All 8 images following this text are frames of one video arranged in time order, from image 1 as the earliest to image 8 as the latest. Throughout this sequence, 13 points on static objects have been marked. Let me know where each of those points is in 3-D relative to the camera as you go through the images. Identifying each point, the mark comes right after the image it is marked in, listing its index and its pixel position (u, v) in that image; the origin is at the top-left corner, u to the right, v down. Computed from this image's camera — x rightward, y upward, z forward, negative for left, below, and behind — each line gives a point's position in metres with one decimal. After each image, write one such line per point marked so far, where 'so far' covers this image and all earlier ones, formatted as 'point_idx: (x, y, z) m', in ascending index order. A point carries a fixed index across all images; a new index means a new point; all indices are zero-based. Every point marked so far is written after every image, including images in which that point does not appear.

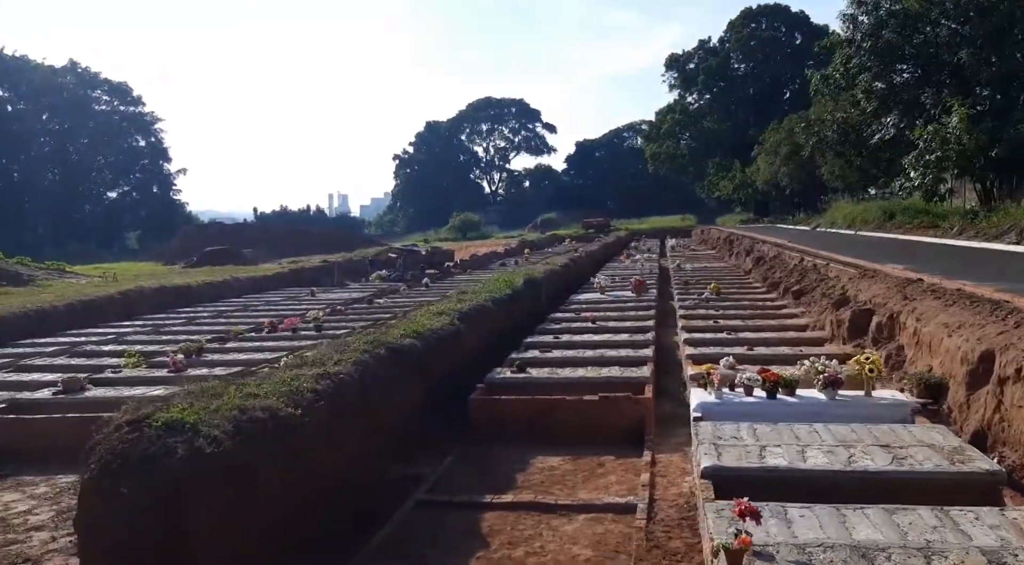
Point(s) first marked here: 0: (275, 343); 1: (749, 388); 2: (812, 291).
0: (-3.5, -0.9, +10.9) m
1: (+1.8, -0.8, +5.5) m
2: (+5.1, -0.1, +12.5) m
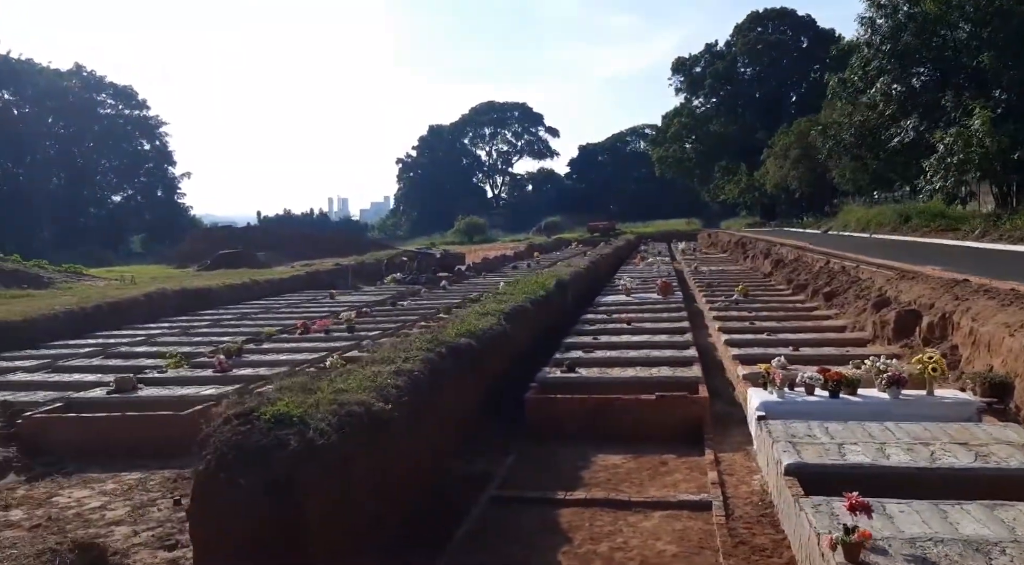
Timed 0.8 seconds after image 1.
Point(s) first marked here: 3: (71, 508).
0: (-3.0, -0.9, +11.0) m
1: (+2.2, -0.8, +5.5) m
2: (+5.6, -0.2, +12.5) m
3: (-3.1, -1.6, +5.2) m
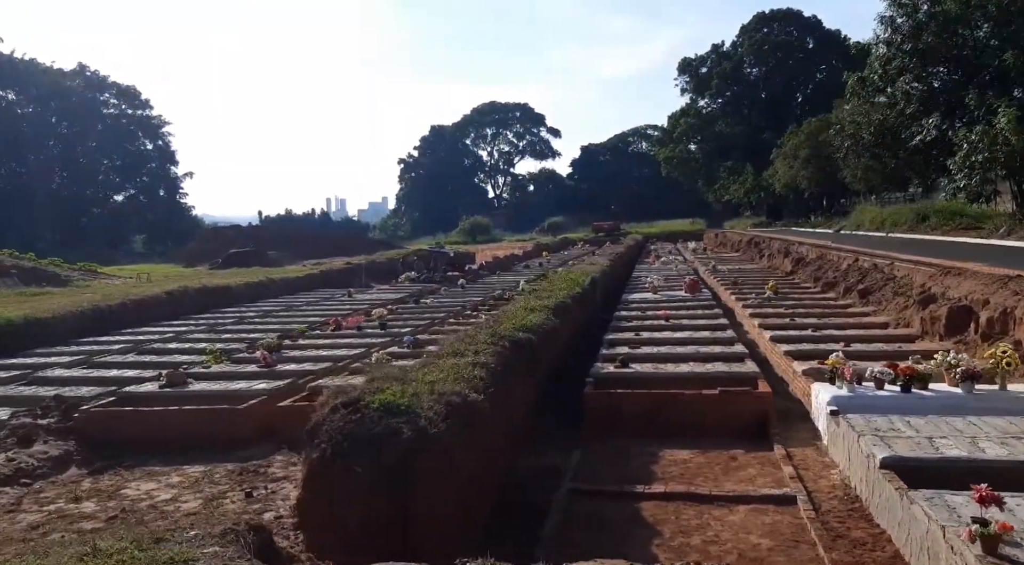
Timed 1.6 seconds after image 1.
0: (-2.4, -0.9, +11.0) m
1: (+2.7, -0.7, +5.5) m
2: (+6.2, -0.1, +12.4) m
3: (-2.6, -1.5, +5.2) m
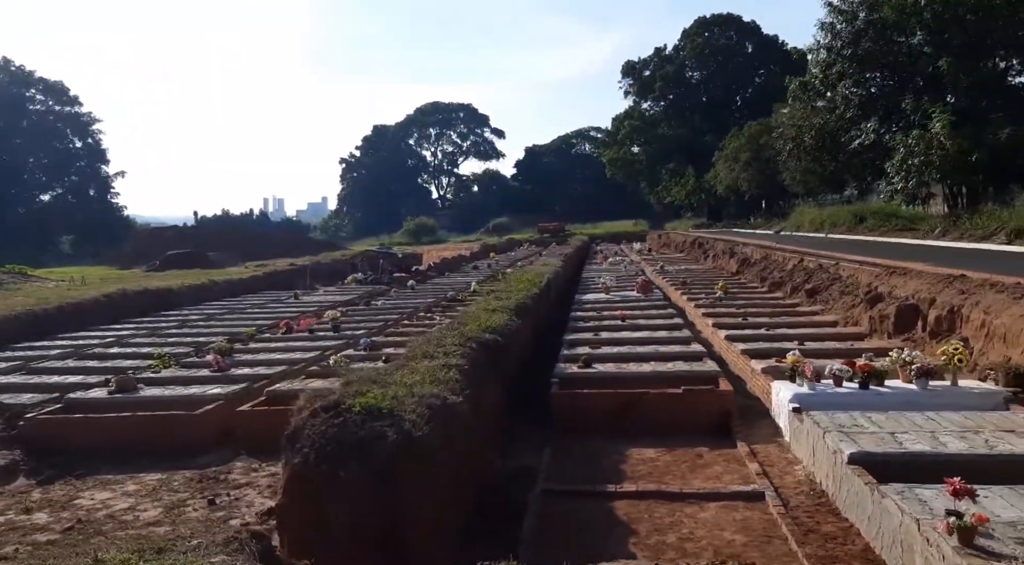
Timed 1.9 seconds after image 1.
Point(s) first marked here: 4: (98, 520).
0: (-3.1, -0.9, +10.7) m
1: (+2.5, -0.7, +5.6) m
2: (+5.5, -0.1, +12.8) m
3: (-2.8, -1.5, +5.0) m
4: (-2.7, -1.5, +4.8) m
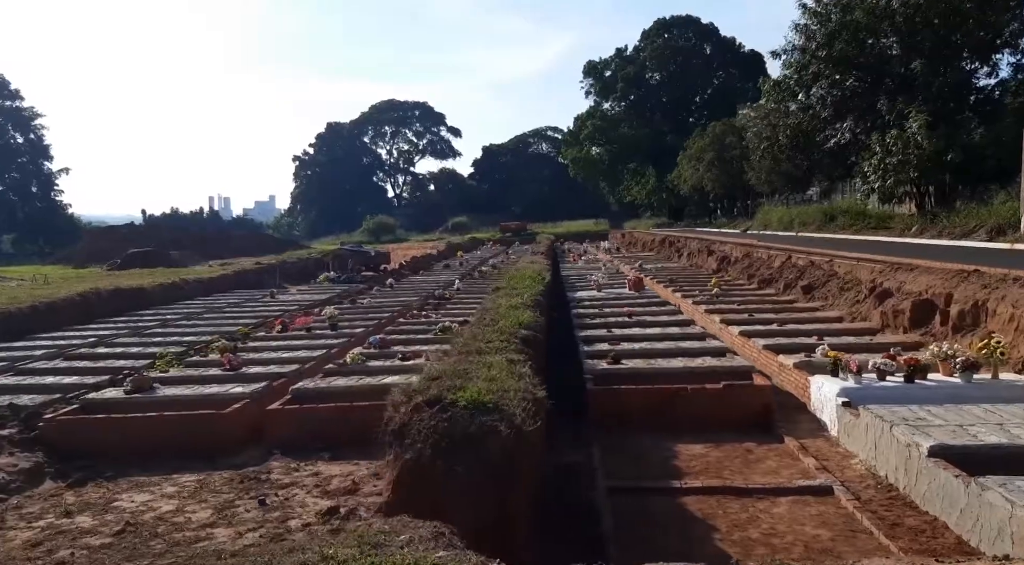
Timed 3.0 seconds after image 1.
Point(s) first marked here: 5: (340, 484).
0: (-2.9, -0.8, +10.5) m
1: (+2.9, -0.7, +5.6) m
2: (+5.5, -0.1, +12.9) m
3: (-2.4, -1.5, +4.8) m
4: (-2.3, -1.5, +4.6) m
5: (-1.2, -1.4, +5.2) m
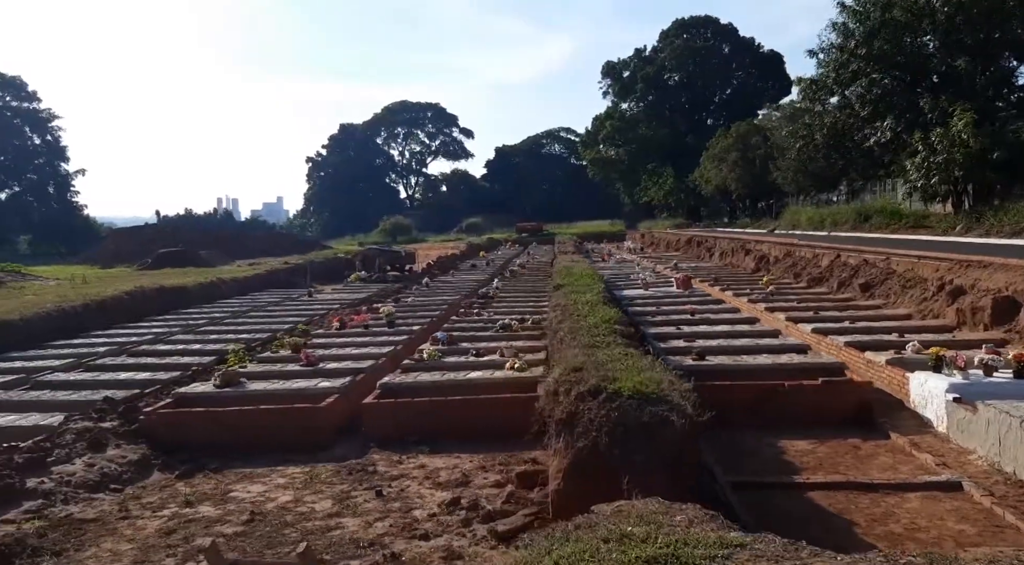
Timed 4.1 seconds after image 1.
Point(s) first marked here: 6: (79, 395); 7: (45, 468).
0: (-2.0, -0.8, +10.6) m
1: (+3.6, -0.7, +5.6) m
2: (+6.4, 0.0, +12.8) m
3: (-1.6, -1.5, +4.8) m
4: (-1.5, -1.5, +4.7) m
5: (-0.4, -1.4, +5.2) m
6: (-4.7, -1.2, +8.0) m
7: (-3.4, -1.4, +5.4) m
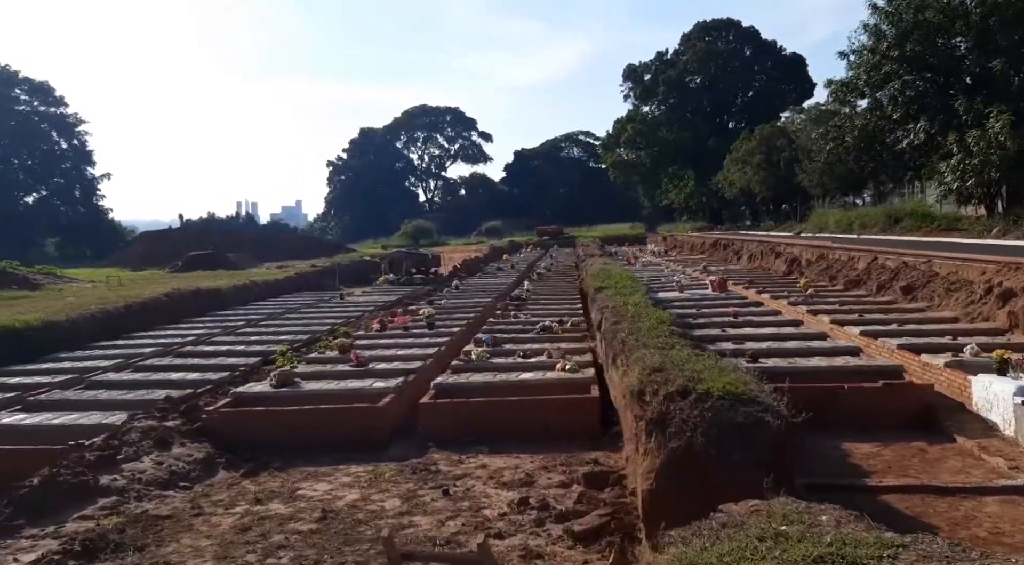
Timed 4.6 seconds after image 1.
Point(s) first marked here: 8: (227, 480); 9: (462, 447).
0: (-1.4, -0.8, +10.6) m
1: (+4.1, -0.7, +5.5) m
2: (+7.1, -0.1, +12.6) m
3: (-1.2, -1.5, +4.9) m
4: (-1.1, -1.5, +4.7) m
5: (0.0, -1.4, +5.3) m
6: (-4.2, -1.2, +8.1) m
7: (-3.0, -1.4, +5.5) m
8: (-2.1, -1.5, +5.5) m
9: (-0.4, -1.4, +6.1) m
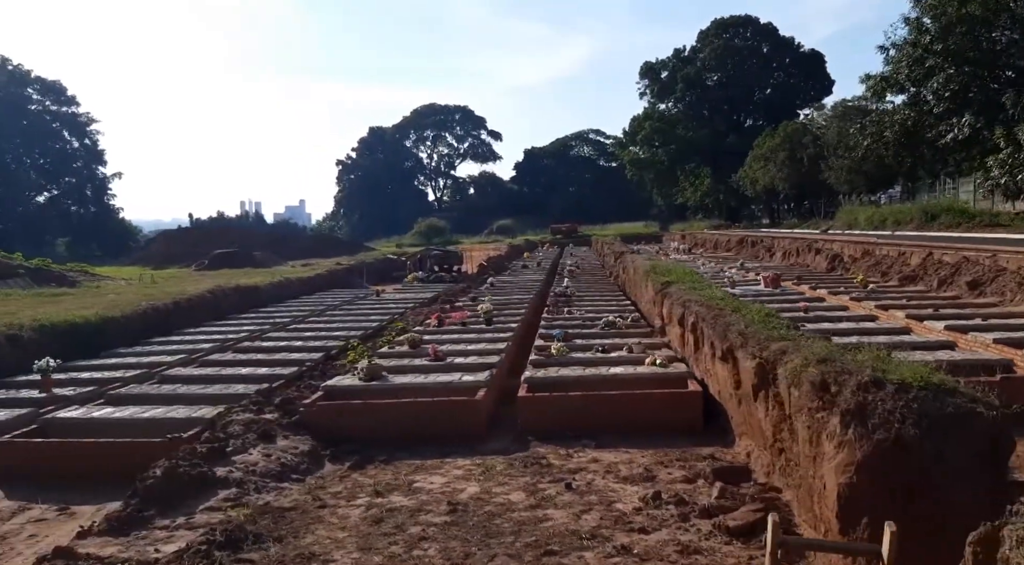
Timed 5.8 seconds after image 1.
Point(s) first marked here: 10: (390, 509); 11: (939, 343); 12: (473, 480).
0: (-0.5, -0.8, +10.6) m
1: (+4.9, -0.6, +5.3) m
2: (+8.1, 0.0, +12.3) m
3: (-0.4, -1.4, +4.8) m
4: (-0.3, -1.4, +4.7) m
5: (+0.8, -1.3, +5.1) m
6: (-3.3, -1.2, +8.1) m
7: (-2.1, -1.3, +5.5) m
8: (-1.3, -1.4, +5.5) m
9: (+0.4, -1.3, +6.0) m
10: (-0.8, -1.4, +4.6) m
11: (+4.4, -0.6, +7.6) m
12: (-0.3, -1.4, +5.0) m
